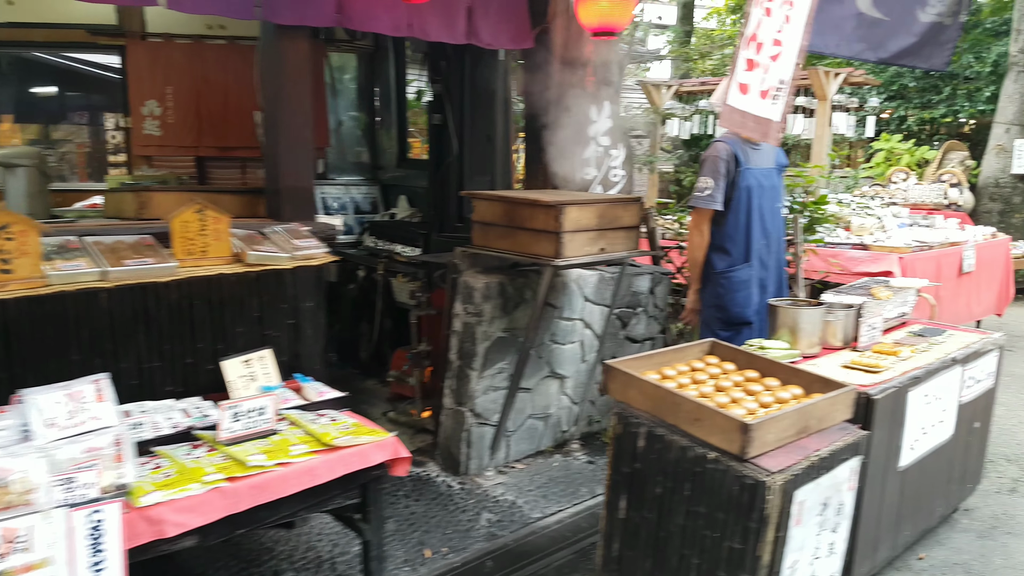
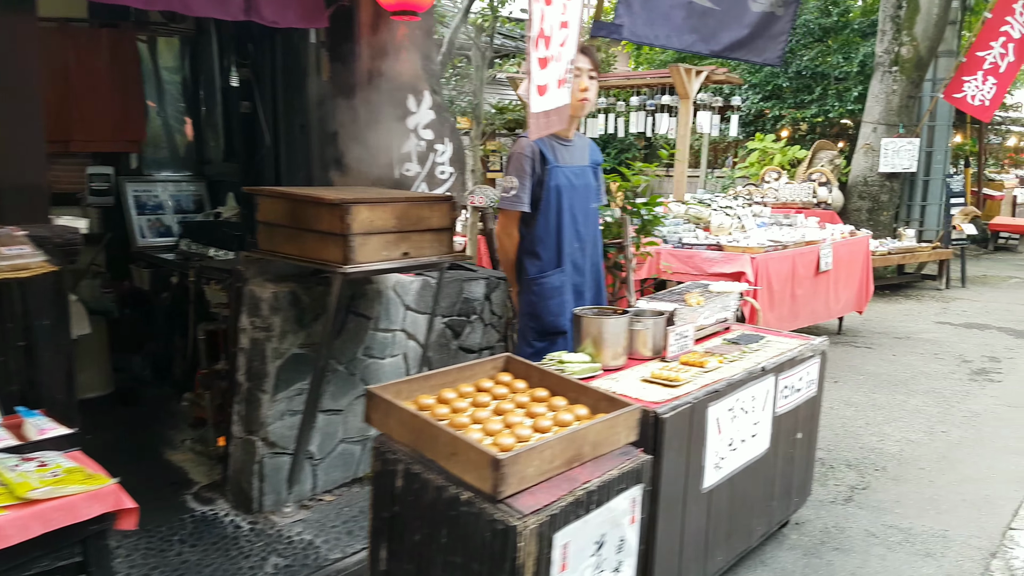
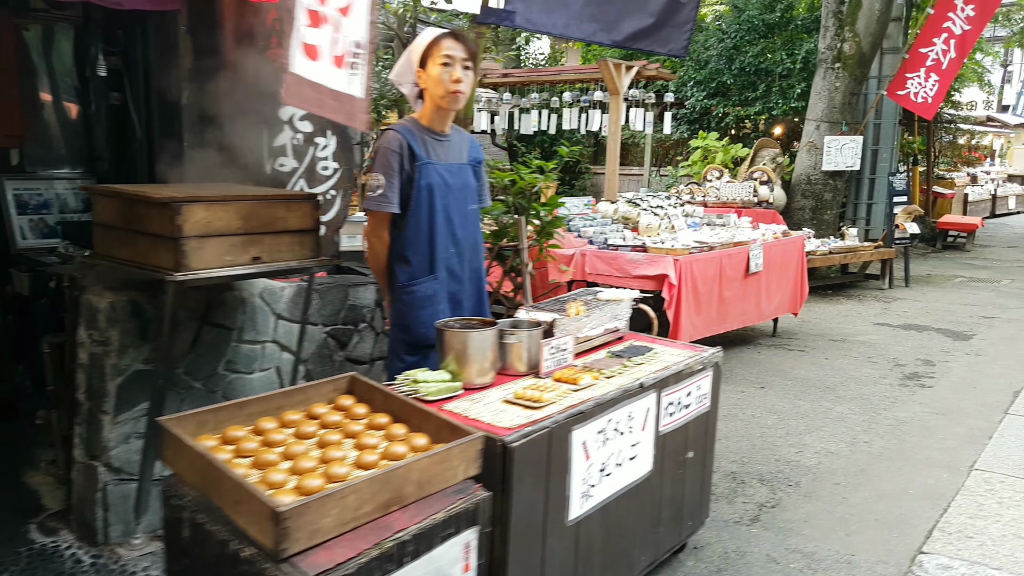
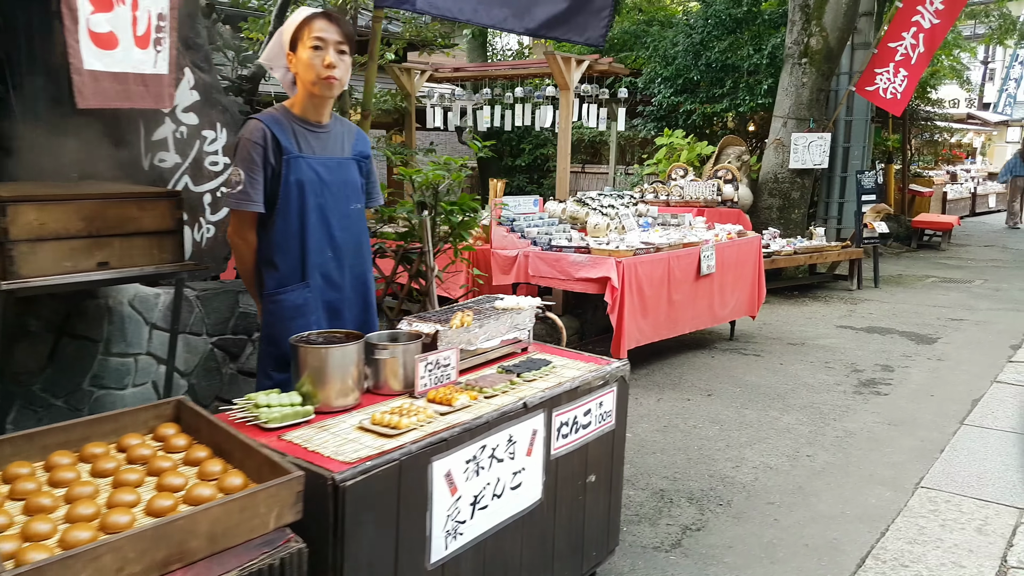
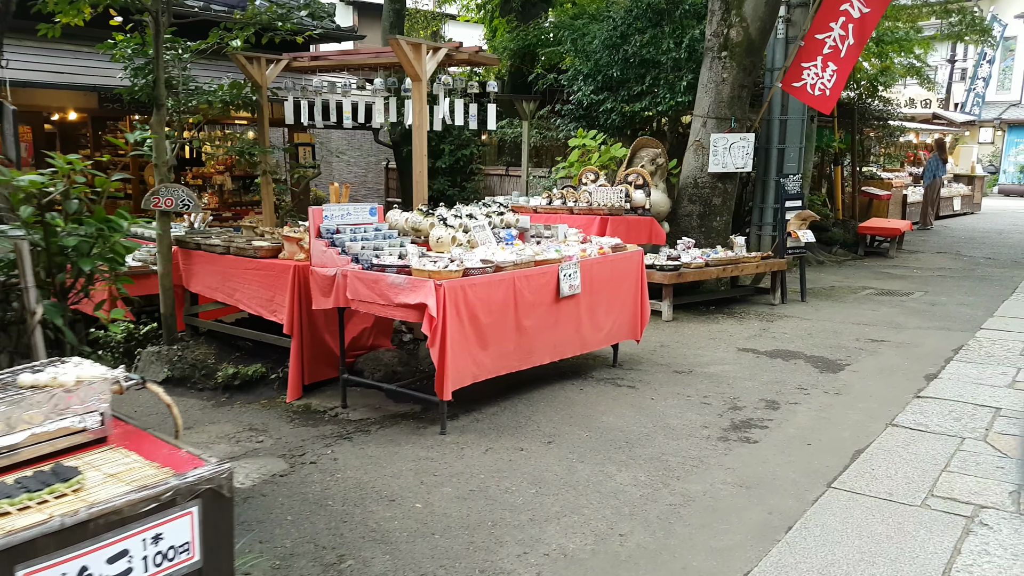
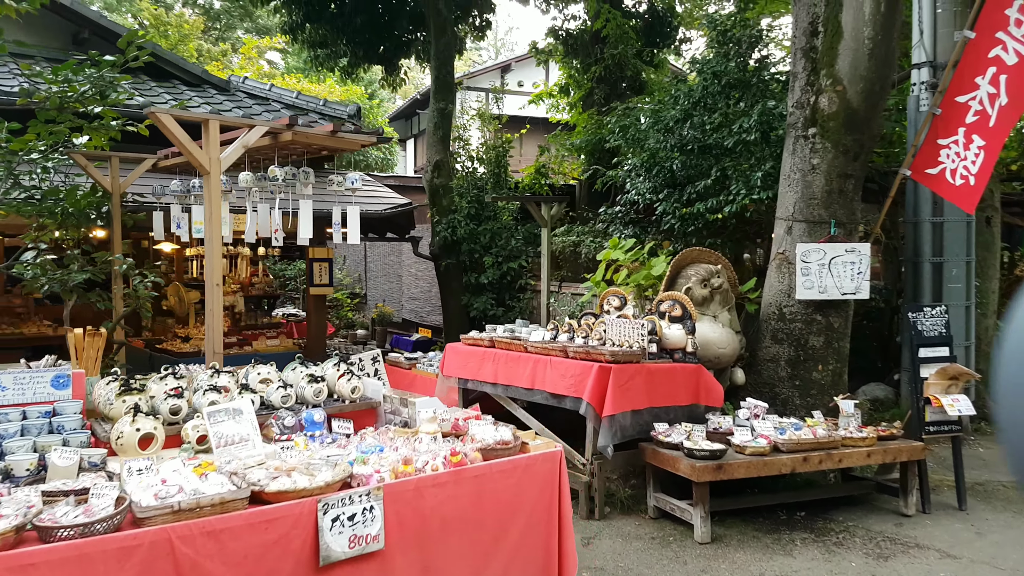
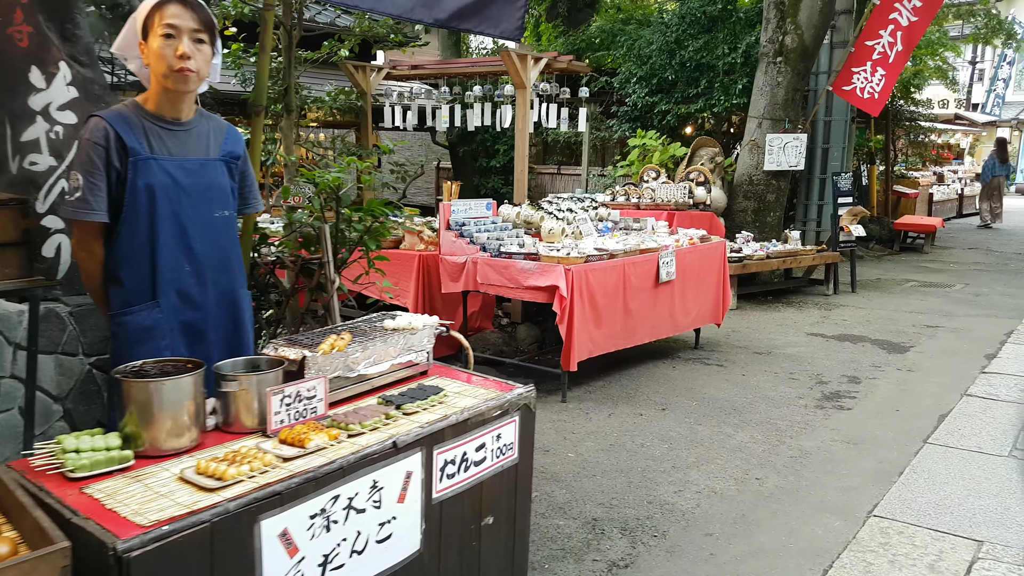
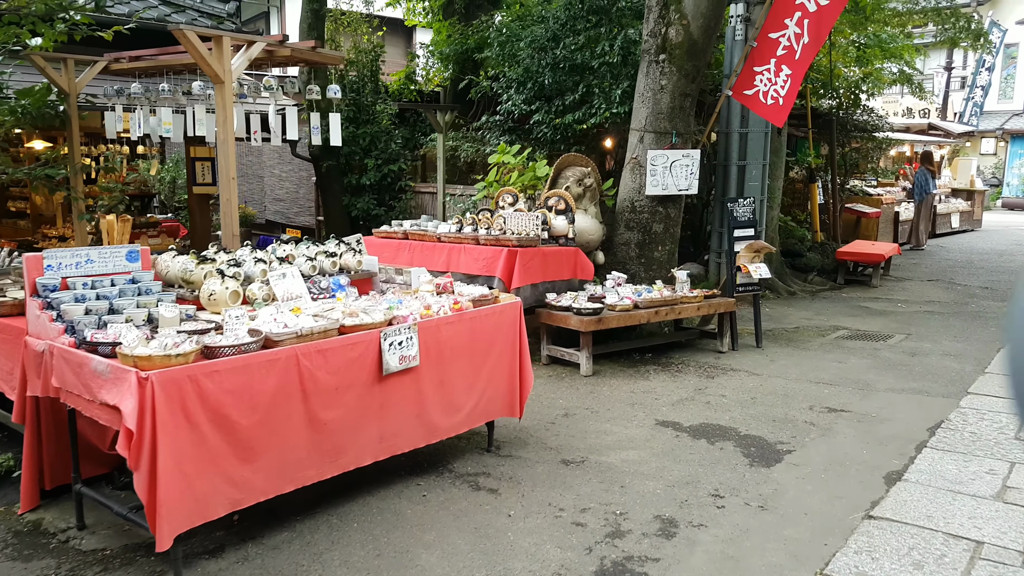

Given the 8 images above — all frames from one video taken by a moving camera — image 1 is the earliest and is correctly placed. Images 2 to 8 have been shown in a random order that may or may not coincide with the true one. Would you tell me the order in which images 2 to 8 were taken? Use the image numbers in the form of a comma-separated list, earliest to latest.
2, 3, 4, 7, 5, 8, 6
